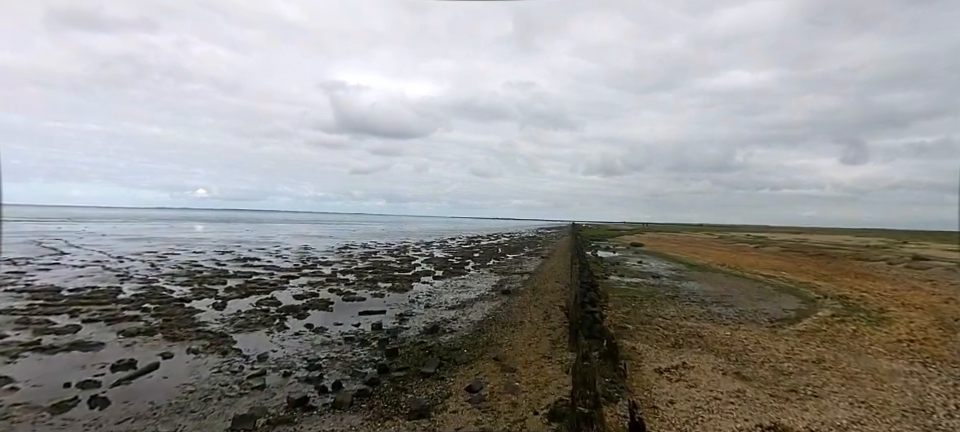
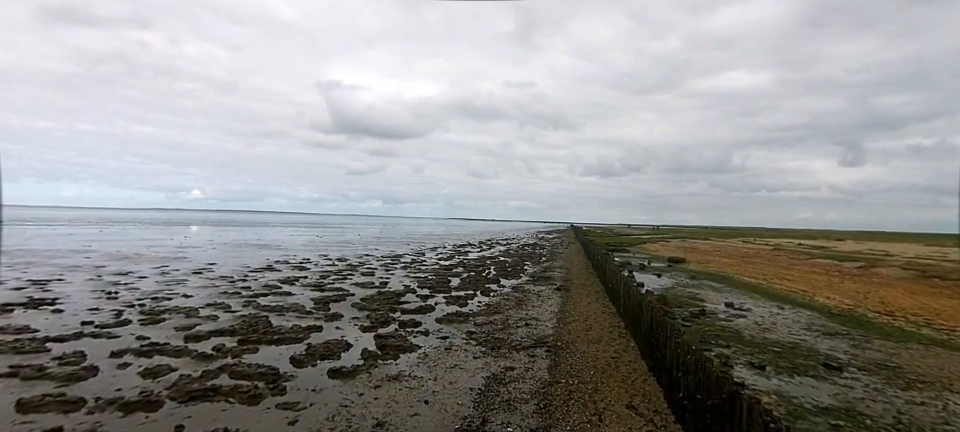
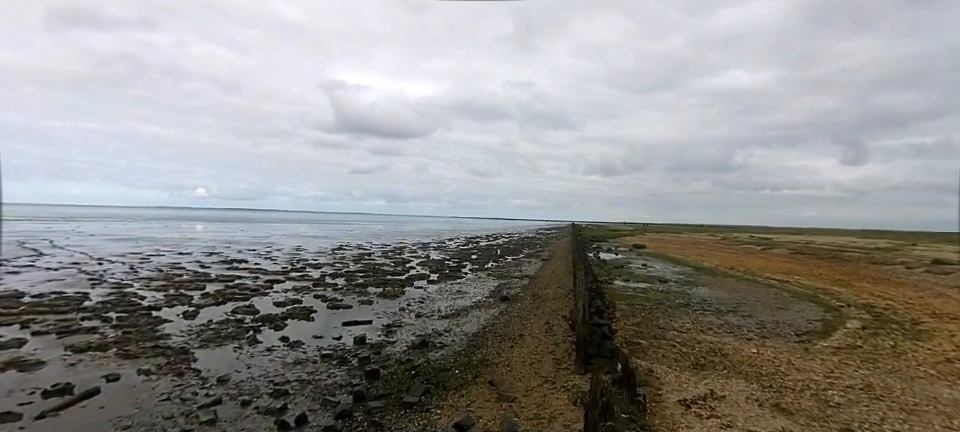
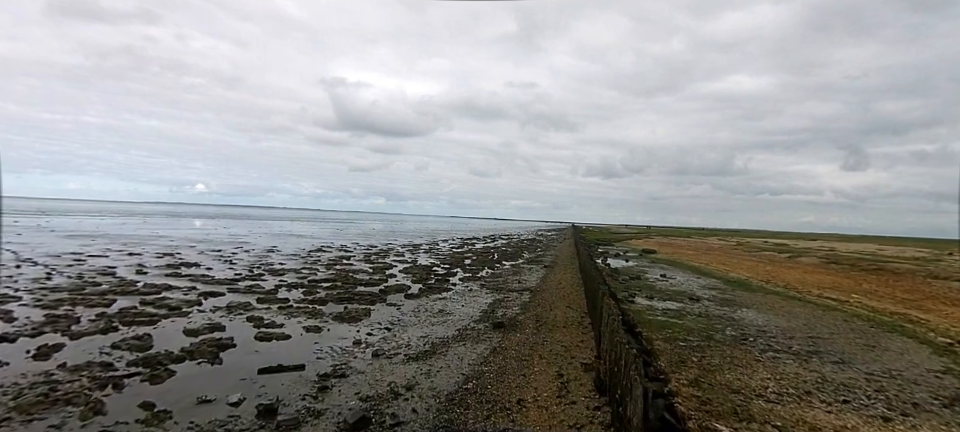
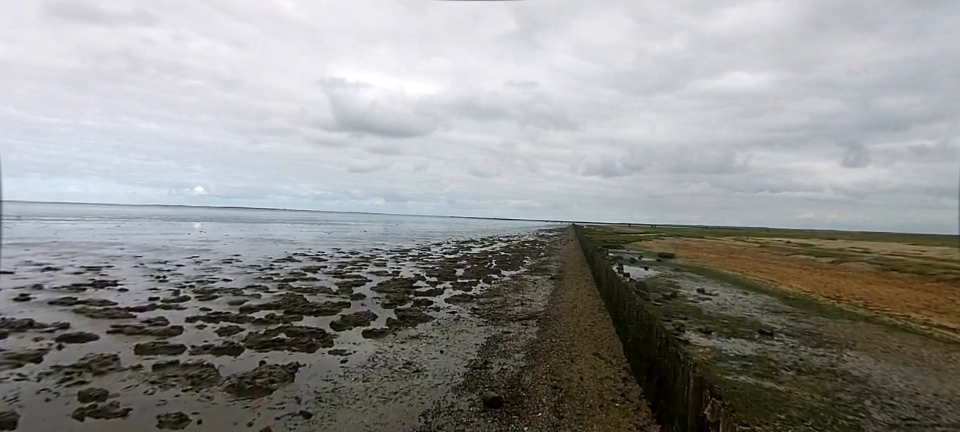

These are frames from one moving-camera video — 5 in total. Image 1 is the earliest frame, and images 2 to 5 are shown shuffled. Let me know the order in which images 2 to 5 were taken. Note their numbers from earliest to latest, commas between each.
3, 4, 5, 2
